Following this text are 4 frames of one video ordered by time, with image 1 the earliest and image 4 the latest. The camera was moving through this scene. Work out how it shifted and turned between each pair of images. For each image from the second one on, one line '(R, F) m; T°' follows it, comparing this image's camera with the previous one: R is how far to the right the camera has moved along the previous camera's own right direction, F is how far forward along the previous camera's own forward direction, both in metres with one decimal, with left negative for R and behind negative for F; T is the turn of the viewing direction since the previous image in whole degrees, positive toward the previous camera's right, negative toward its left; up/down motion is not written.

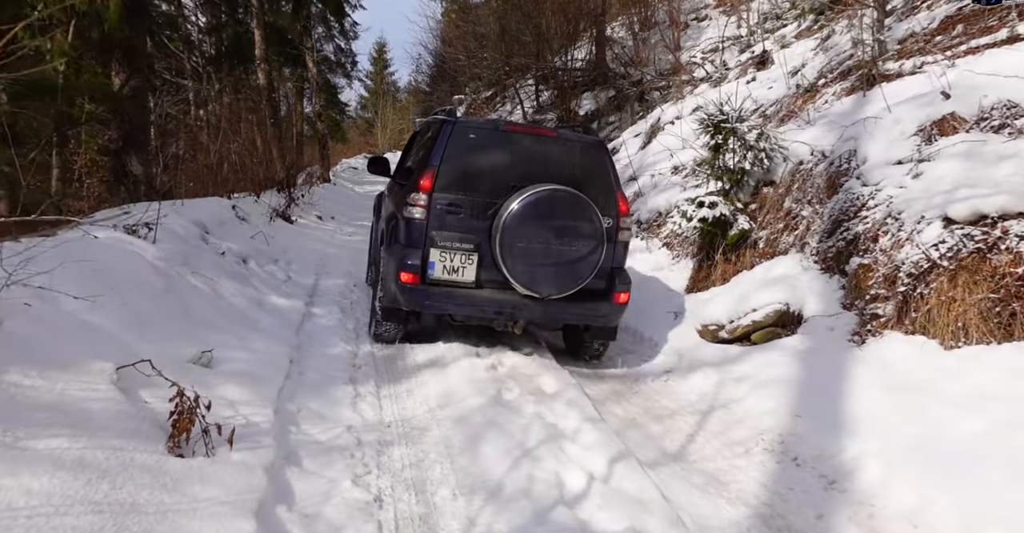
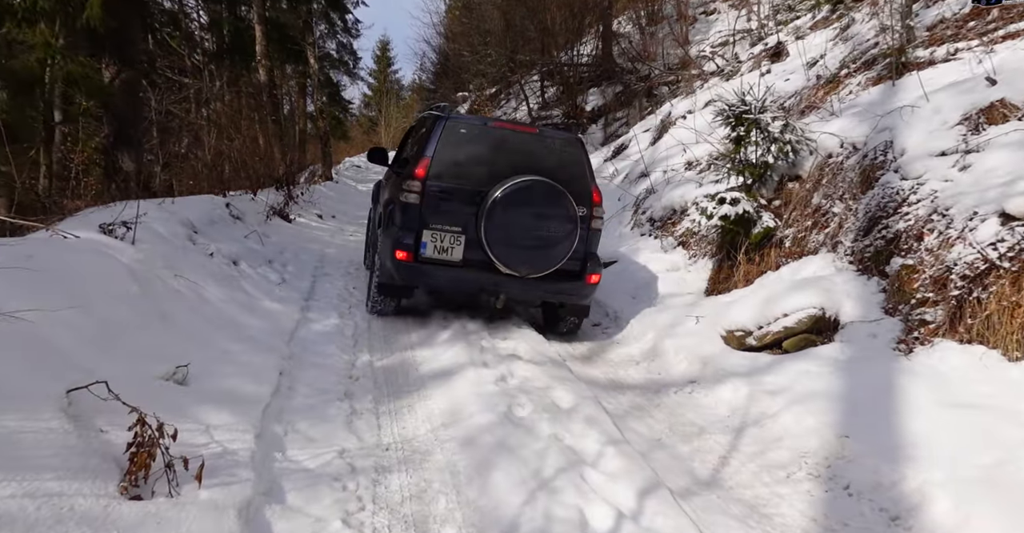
(0.0, +0.4) m; 0°
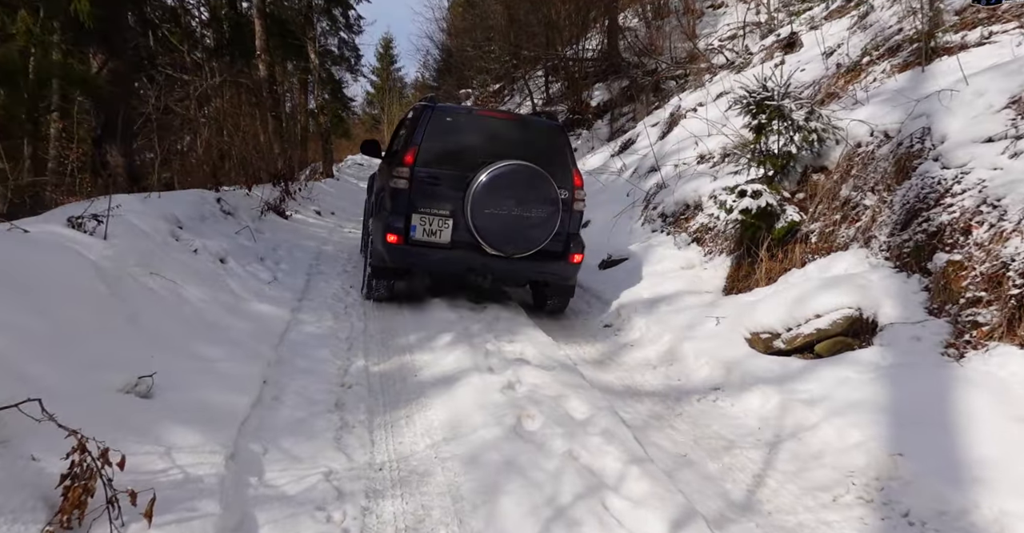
(0.0, +0.4) m; 0°
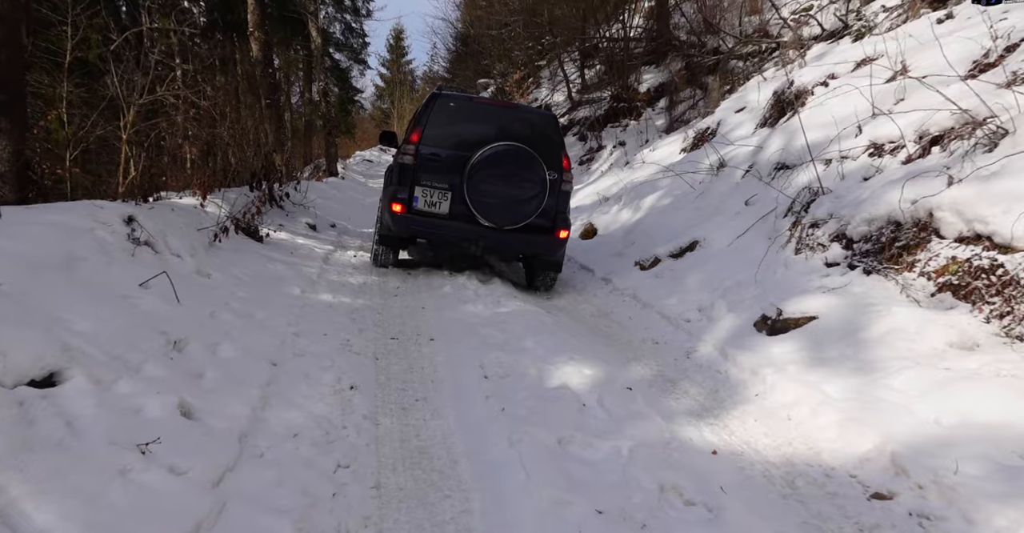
(-0.7, +3.6) m; -1°
